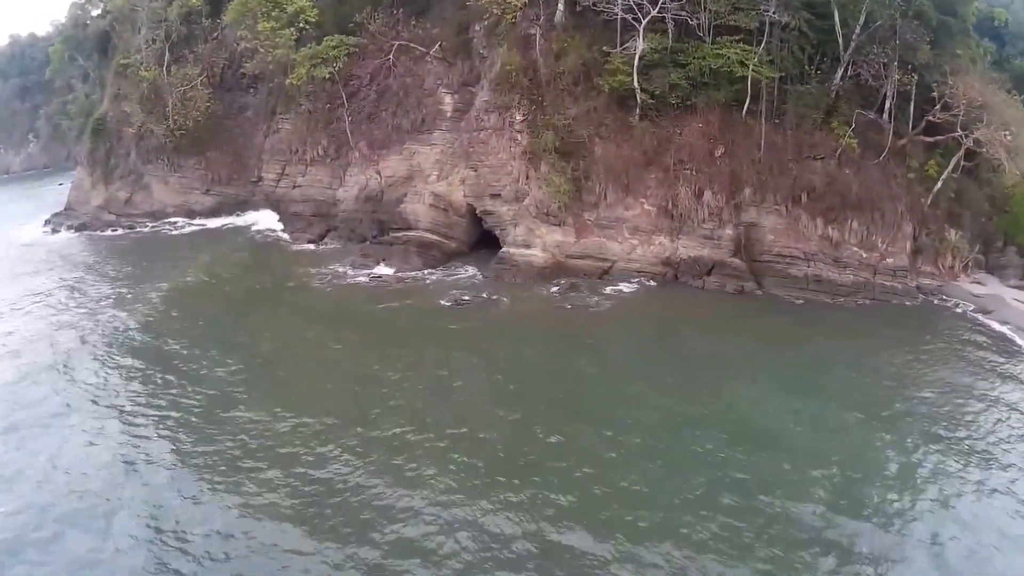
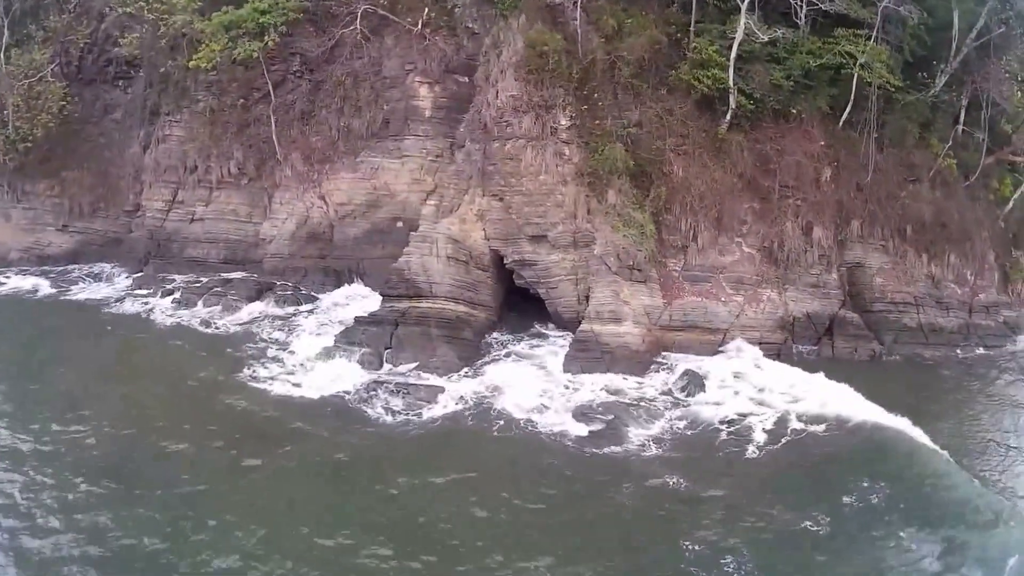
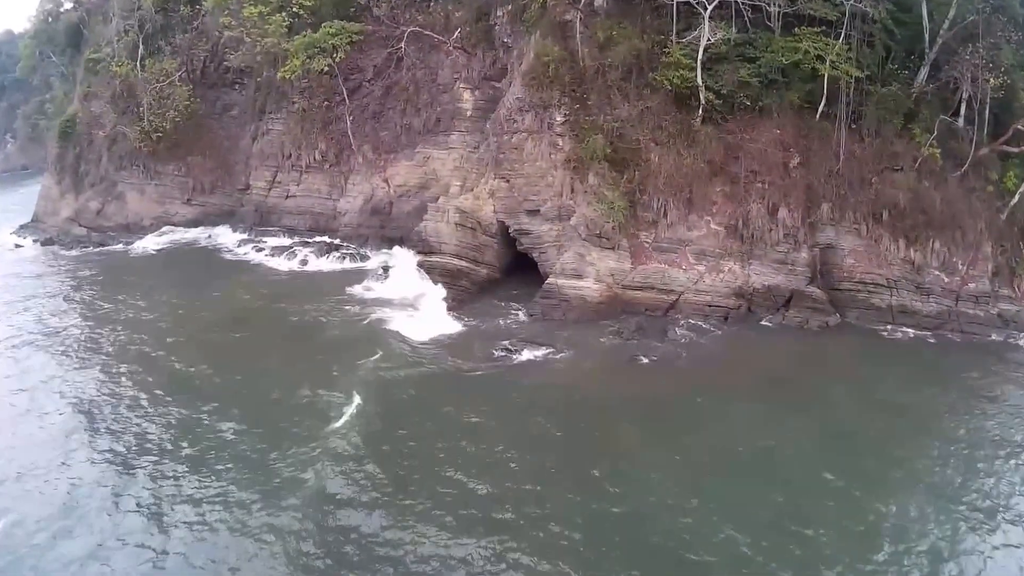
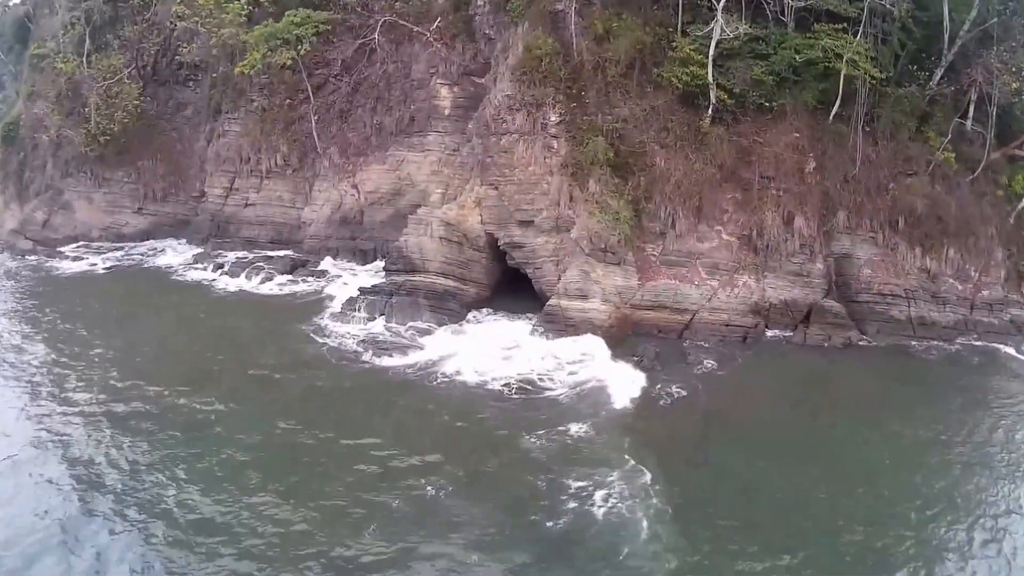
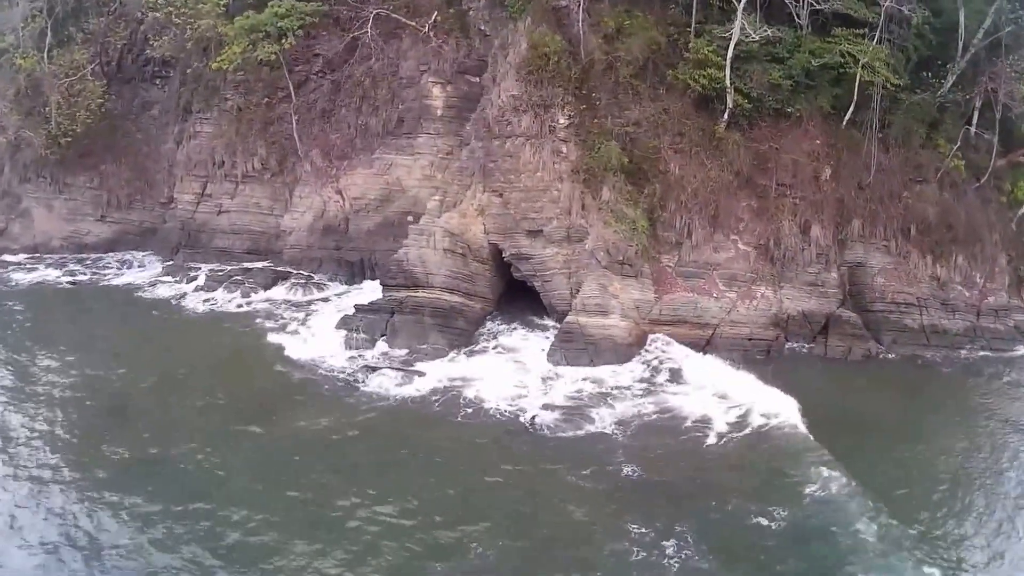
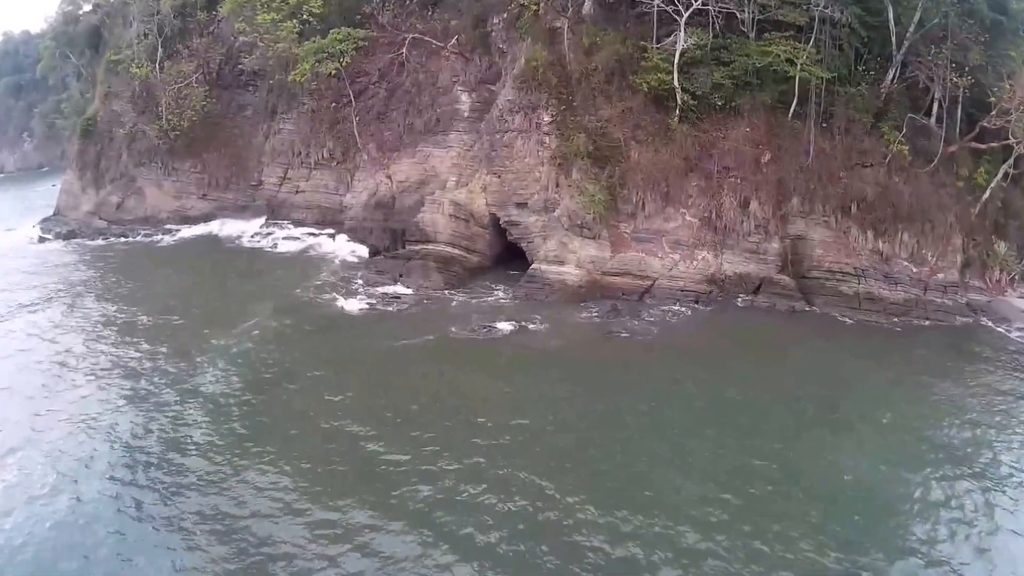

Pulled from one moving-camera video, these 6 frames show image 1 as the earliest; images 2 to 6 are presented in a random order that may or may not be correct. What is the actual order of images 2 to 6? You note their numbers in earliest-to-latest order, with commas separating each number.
6, 3, 4, 5, 2
